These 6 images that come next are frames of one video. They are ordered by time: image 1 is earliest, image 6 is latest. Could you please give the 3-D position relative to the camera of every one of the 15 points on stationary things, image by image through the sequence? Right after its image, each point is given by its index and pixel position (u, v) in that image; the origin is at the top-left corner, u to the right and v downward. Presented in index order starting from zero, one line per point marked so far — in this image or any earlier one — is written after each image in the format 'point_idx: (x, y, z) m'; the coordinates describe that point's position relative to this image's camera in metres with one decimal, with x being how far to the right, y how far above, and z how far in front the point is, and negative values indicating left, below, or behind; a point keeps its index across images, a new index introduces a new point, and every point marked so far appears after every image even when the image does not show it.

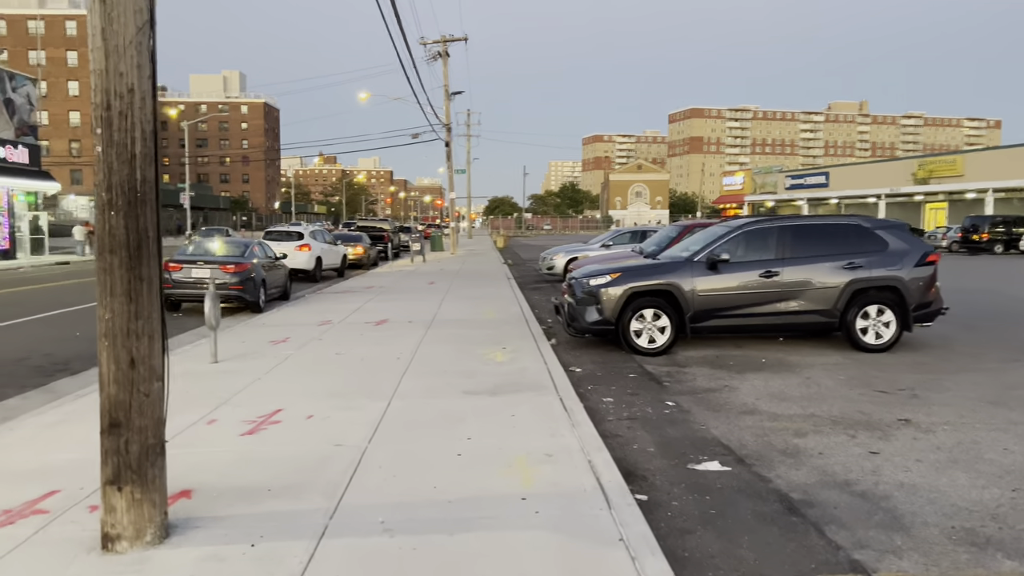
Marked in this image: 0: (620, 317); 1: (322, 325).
0: (+1.3, -0.3, +9.4) m
1: (-2.9, -0.6, +12.5) m
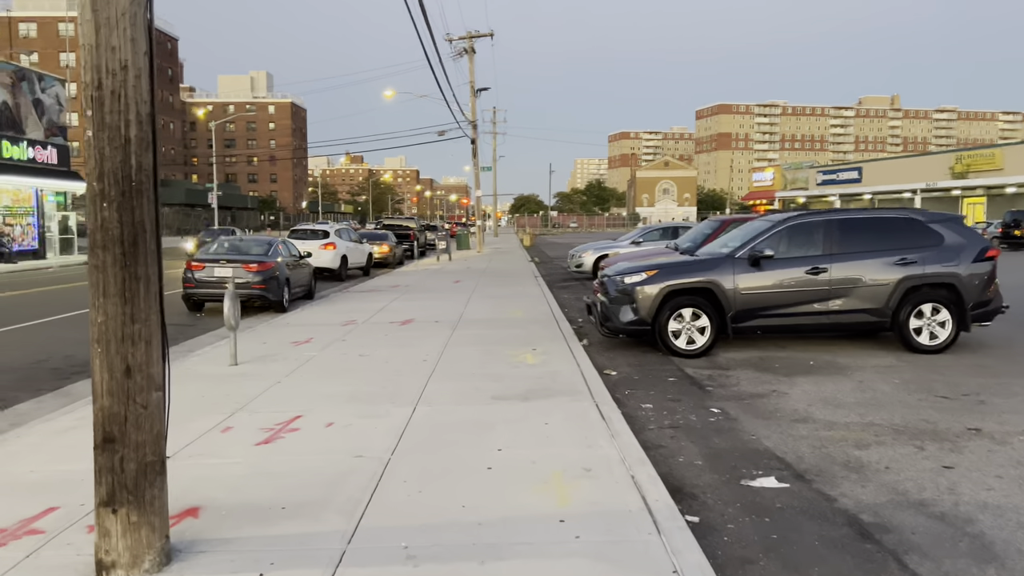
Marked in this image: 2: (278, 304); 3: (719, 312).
0: (+1.6, -0.3, +8.9) m
1: (-2.5, -0.6, +12.1) m
2: (-4.2, -0.3, +14.7) m
3: (+2.3, -0.3, +9.0) m
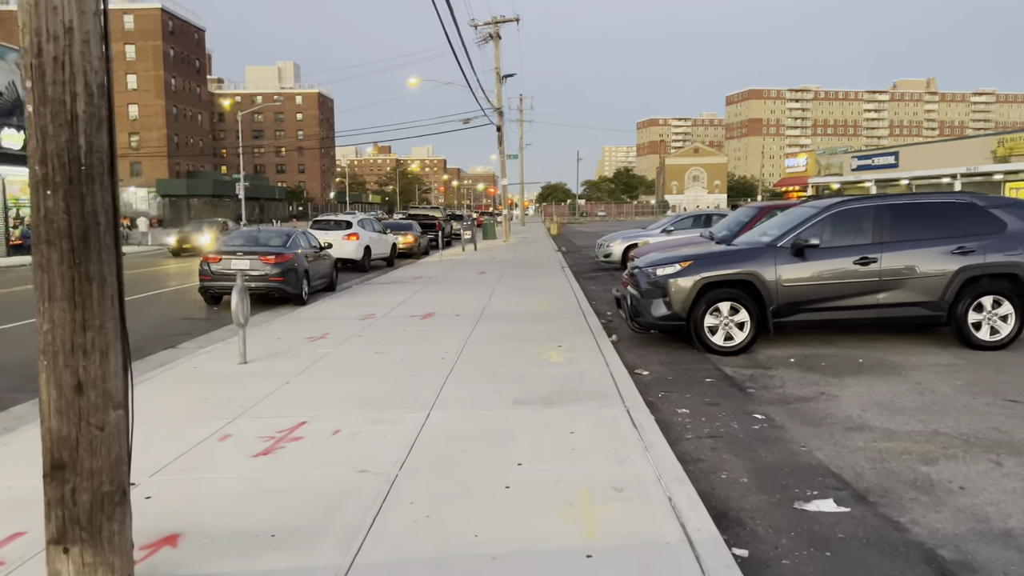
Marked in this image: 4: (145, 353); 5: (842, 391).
0: (+1.8, -0.2, +8.3) m
1: (-2.1, -0.5, +11.6) m
2: (-3.8, -0.1, +14.3) m
3: (+2.5, -0.2, +8.3) m
4: (-4.5, -0.8, +10.0) m
5: (+2.7, -0.8, +6.6) m
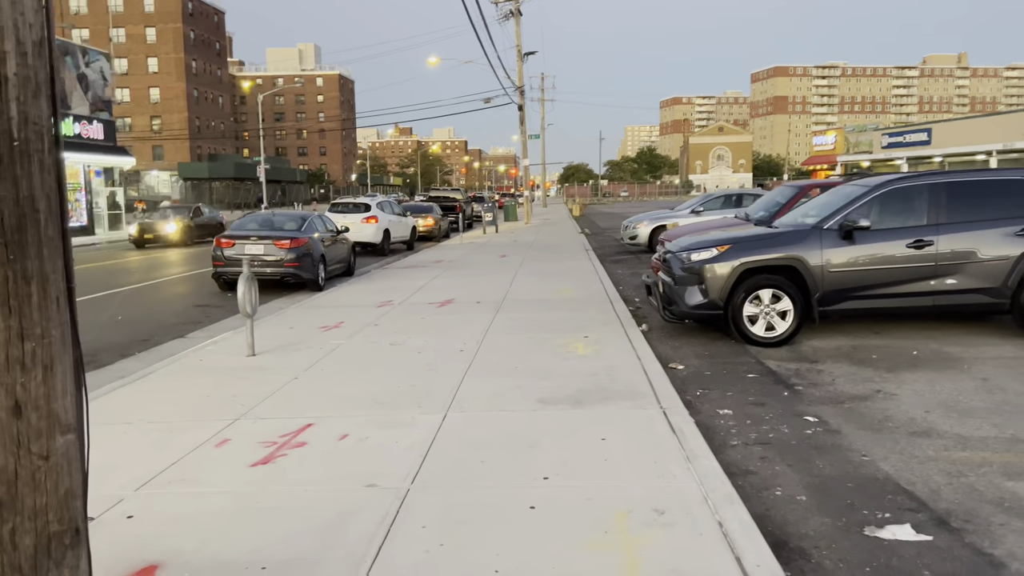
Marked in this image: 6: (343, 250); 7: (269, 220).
0: (+2.1, -0.1, +7.7) m
1: (-1.8, -0.3, +11.1) m
2: (-3.4, +0.1, +13.8) m
3: (+2.8, 0.0, +7.7) m
4: (-4.2, -0.6, +9.5) m
5: (+2.9, -0.7, +6.0) m
6: (-3.3, +0.8, +16.0) m
7: (-4.3, +1.2, +14.3) m
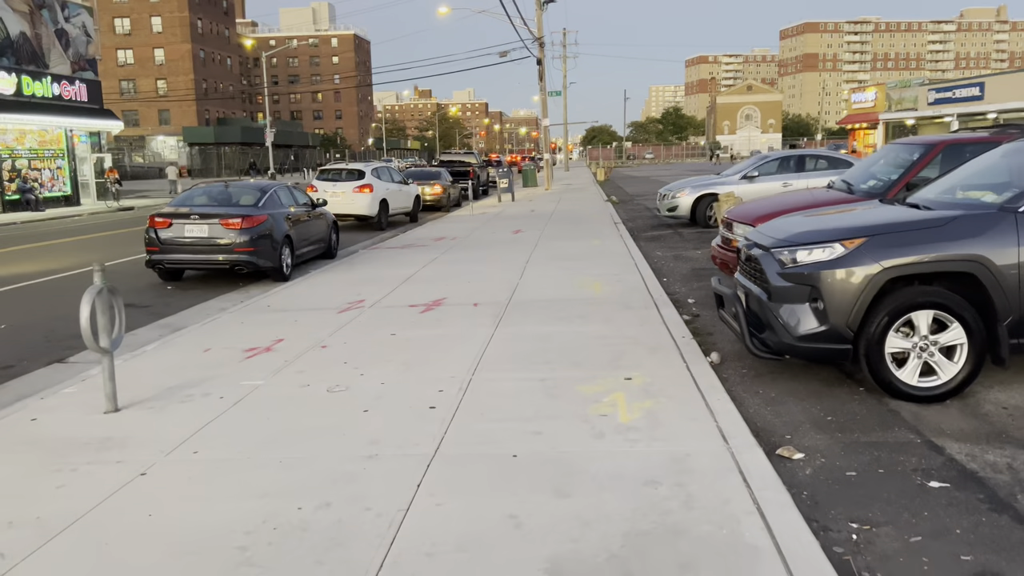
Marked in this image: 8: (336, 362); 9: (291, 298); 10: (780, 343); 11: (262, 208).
0: (+2.1, -0.2, +4.8) m
1: (-1.7, -0.2, +8.3) m
2: (-3.2, +0.3, +11.0) m
3: (+2.8, -0.2, +4.8) m
4: (-4.2, -0.7, +6.8) m
5: (+2.8, -0.9, +3.1) m
6: (-3.1, +1.0, +13.1) m
7: (-4.1, +1.4, +11.5) m
8: (-1.4, -0.6, +6.1) m
9: (-2.5, -0.1, +9.3) m
10: (+1.6, -0.3, +5.0) m
11: (-3.4, +1.1, +11.1) m
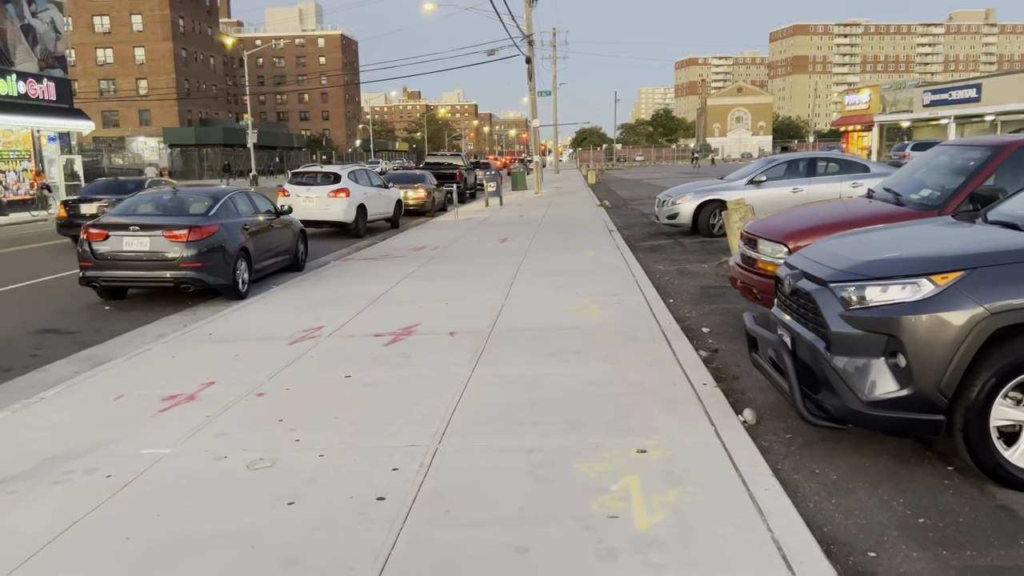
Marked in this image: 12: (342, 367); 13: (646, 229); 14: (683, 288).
0: (+2.0, -0.4, +3.5) m
1: (-1.9, -0.5, +7.0) m
2: (-3.4, 0.0, +9.7) m
3: (+2.7, -0.4, +3.5) m
4: (-4.3, -0.9, +5.5) m
5: (+2.8, -1.1, +1.9) m
6: (-3.3, +0.7, +11.9) m
7: (-4.3, +1.1, +10.2) m
8: (-1.5, -0.8, +4.9) m
9: (-2.7, -0.4, +8.0) m
10: (+1.5, -0.5, +3.8) m
11: (-3.6, +0.8, +9.8) m
12: (-1.3, -0.6, +6.1) m
13: (+2.6, +1.2, +15.9) m
14: (+1.9, 0.0, +9.1) m
